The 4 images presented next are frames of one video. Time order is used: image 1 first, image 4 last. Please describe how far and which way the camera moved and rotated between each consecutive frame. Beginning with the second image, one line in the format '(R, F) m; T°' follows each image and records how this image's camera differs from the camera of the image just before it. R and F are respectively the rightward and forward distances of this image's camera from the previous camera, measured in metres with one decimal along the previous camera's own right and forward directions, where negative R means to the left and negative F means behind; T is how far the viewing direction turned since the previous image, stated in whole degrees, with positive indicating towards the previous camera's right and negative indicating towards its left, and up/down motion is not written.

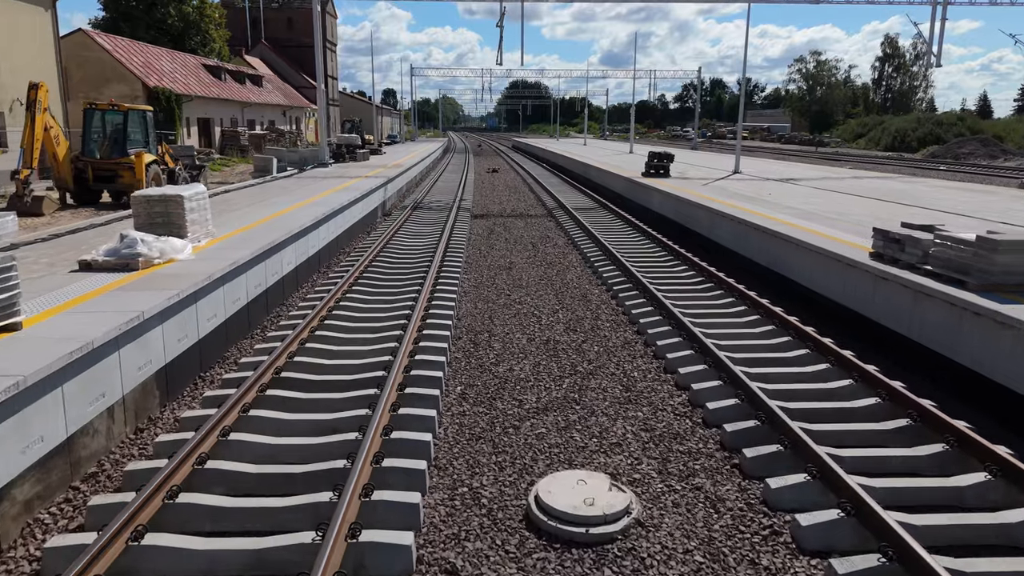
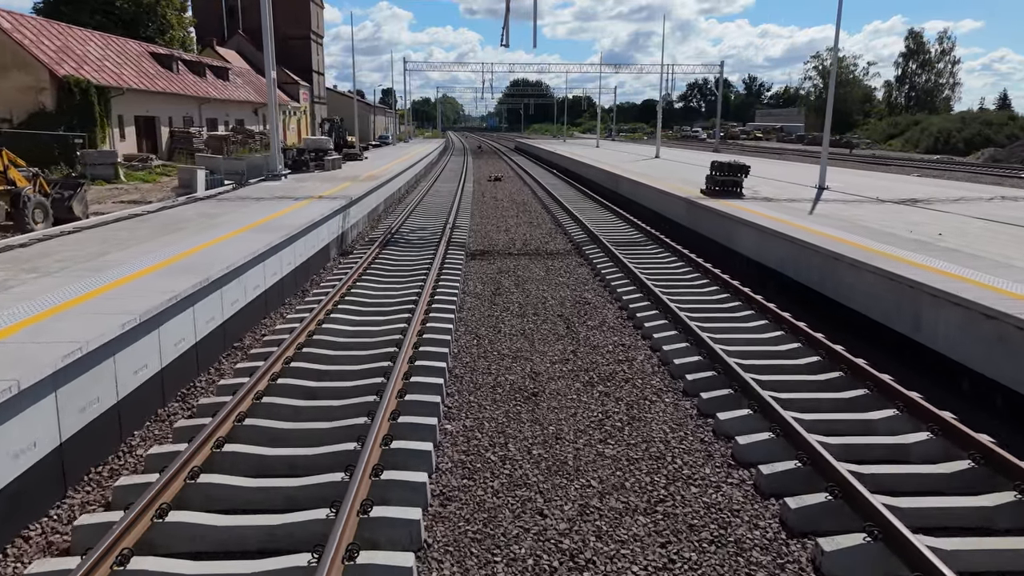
(0.0, +0.9) m; 0°
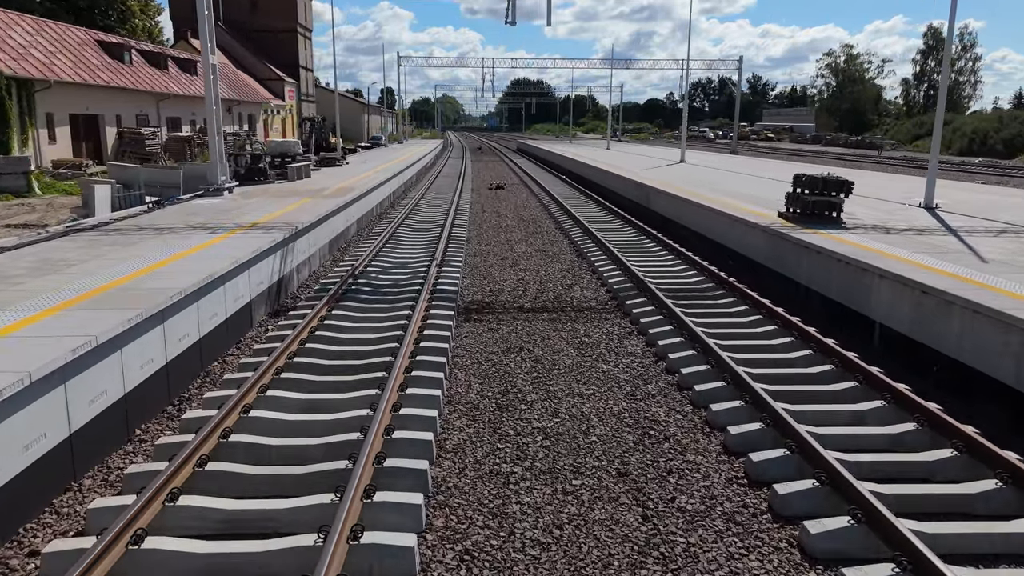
(0.0, +0.6) m; 0°
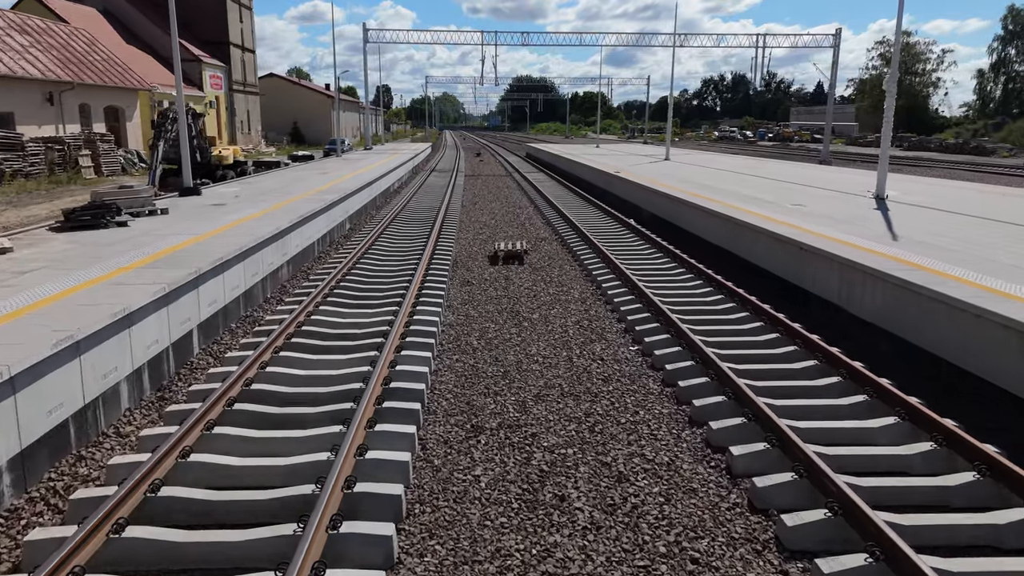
(+0.1, -0.7) m; 0°
